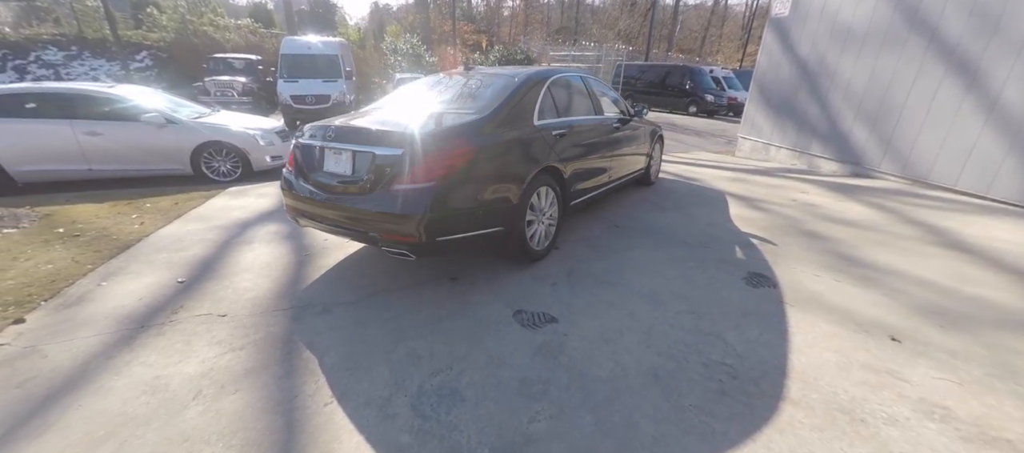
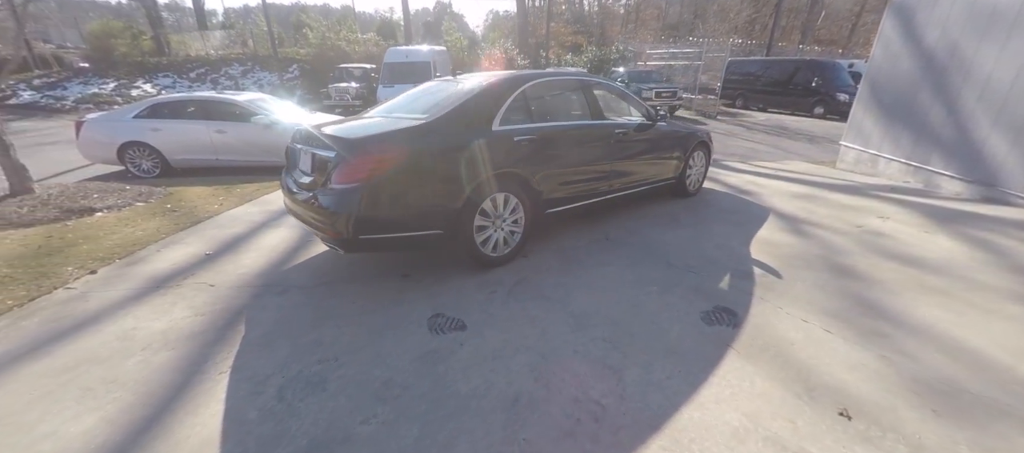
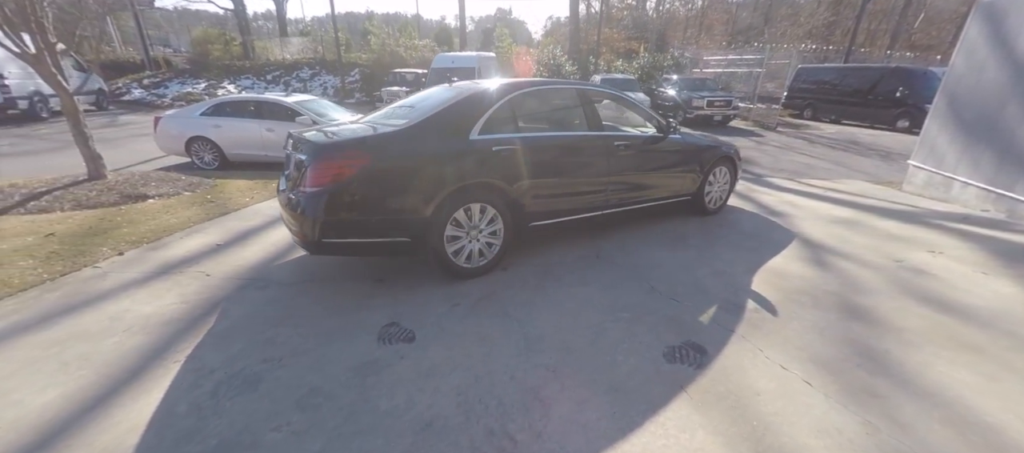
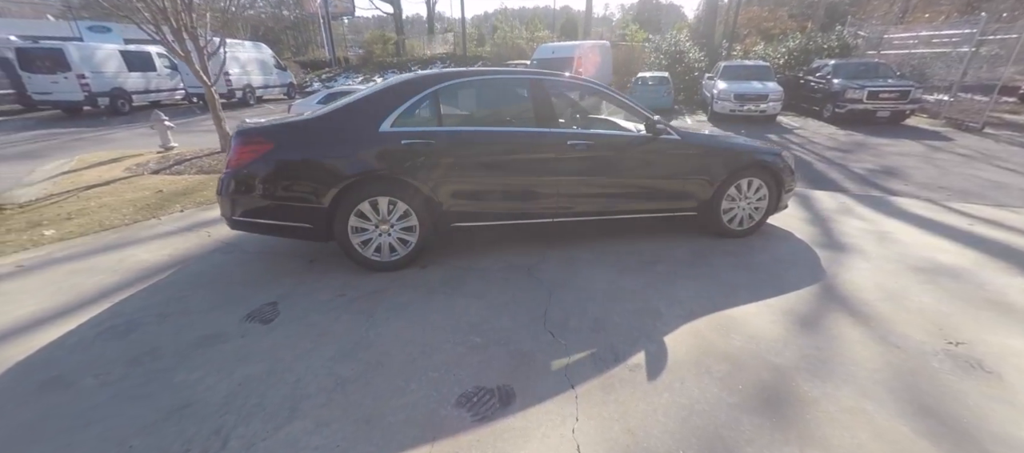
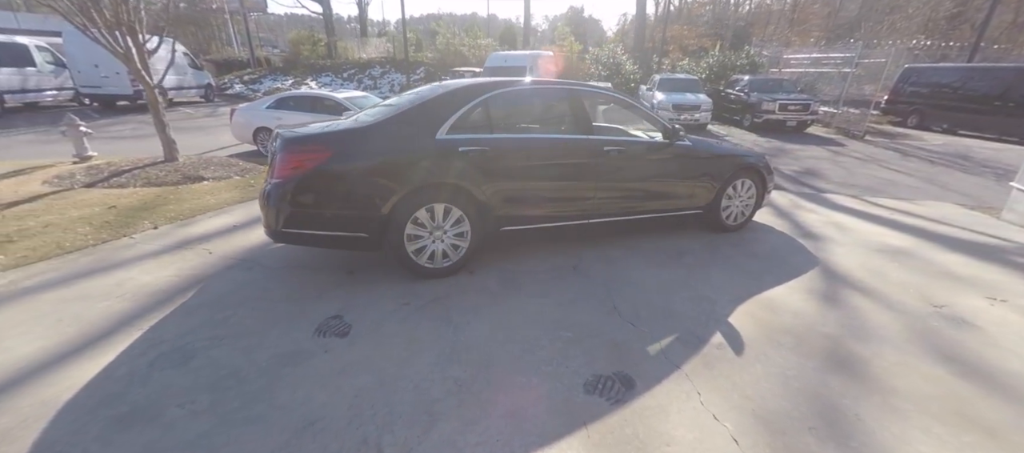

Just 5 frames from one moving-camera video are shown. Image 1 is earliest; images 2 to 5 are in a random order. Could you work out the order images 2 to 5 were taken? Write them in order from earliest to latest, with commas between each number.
2, 3, 5, 4
